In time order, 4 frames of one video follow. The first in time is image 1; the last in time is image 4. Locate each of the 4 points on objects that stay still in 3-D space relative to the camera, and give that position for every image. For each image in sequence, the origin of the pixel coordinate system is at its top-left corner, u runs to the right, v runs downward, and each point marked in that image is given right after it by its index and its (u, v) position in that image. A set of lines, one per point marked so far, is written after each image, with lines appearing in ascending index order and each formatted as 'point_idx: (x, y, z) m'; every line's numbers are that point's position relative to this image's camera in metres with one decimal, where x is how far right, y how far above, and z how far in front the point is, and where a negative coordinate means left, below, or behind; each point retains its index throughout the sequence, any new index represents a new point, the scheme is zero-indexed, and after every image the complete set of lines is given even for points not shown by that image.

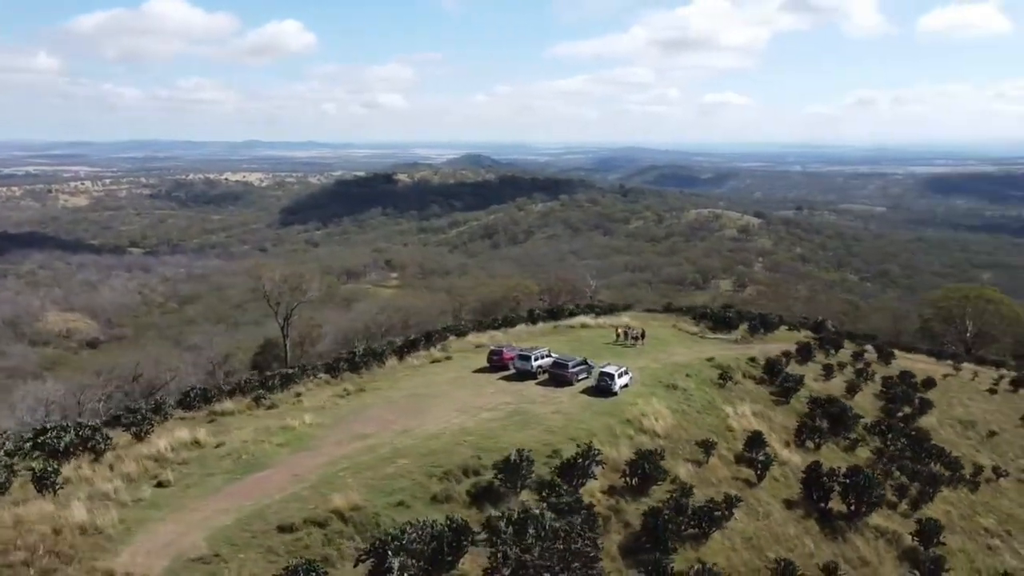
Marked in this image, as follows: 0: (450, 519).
0: (-1.3, -4.9, +16.8) m
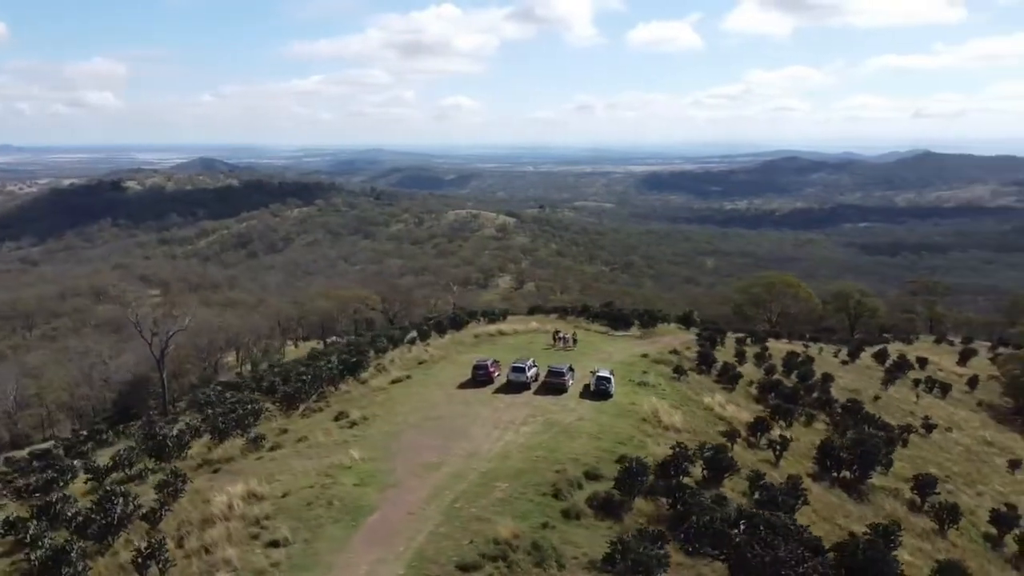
0: (+2.9, -5.4, +17.4) m
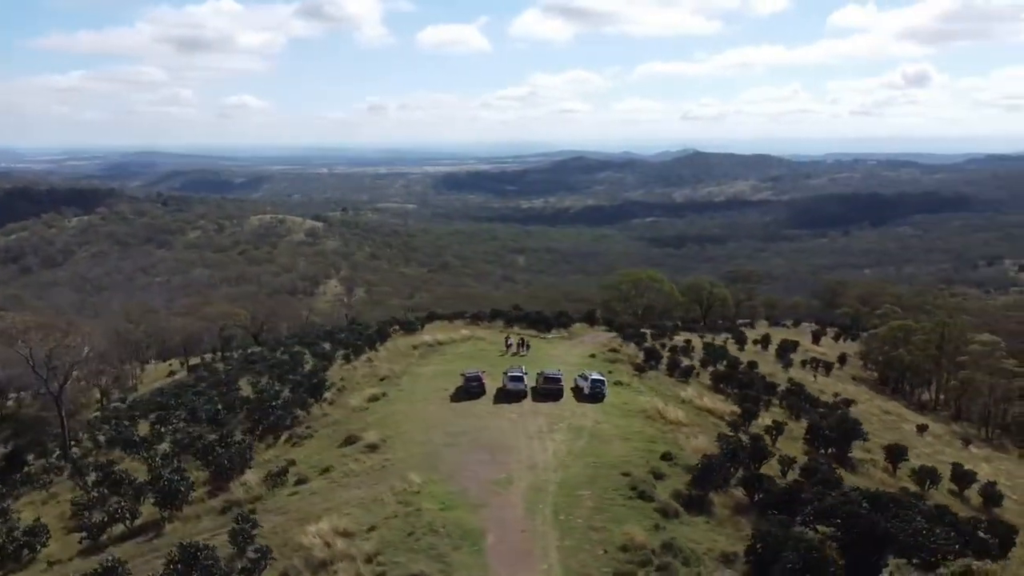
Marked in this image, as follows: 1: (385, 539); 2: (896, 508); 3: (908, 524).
0: (+6.2, -5.5, +18.7) m
1: (-3.2, -6.2, +19.9) m
2: (+8.9, -5.6, +19.0) m
3: (+8.9, -5.3, +18.1) m
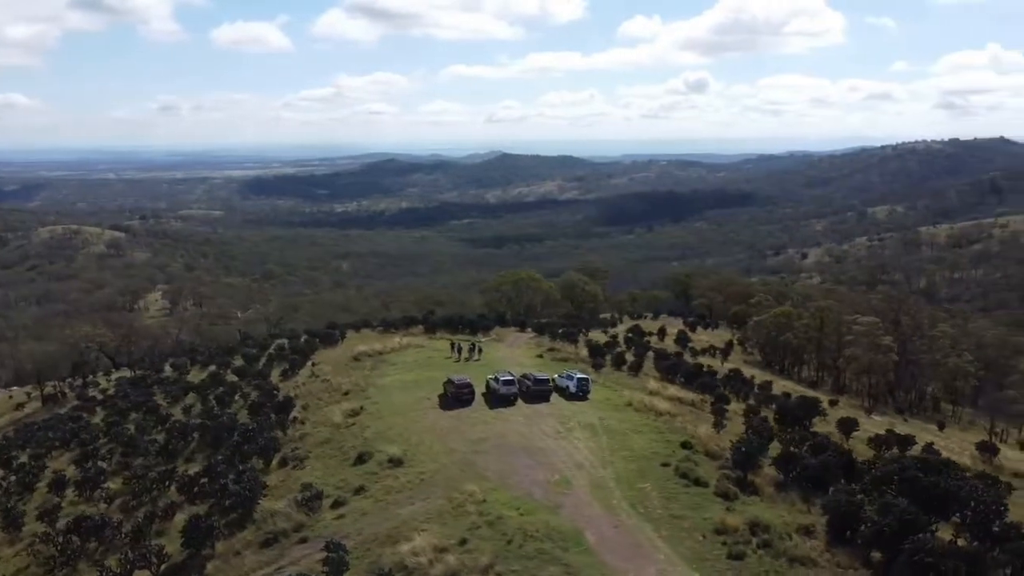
0: (+8.7, -5.3, +20.8) m
1: (-0.7, -6.4, +19.8) m
2: (+11.3, -5.3, +21.7) m
3: (+11.5, -5.0, +20.8) m
